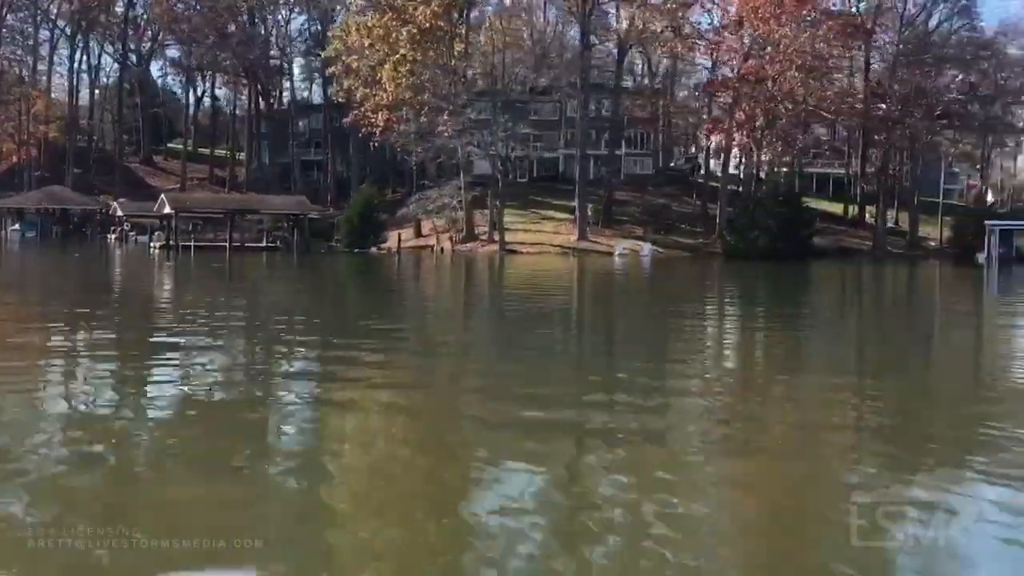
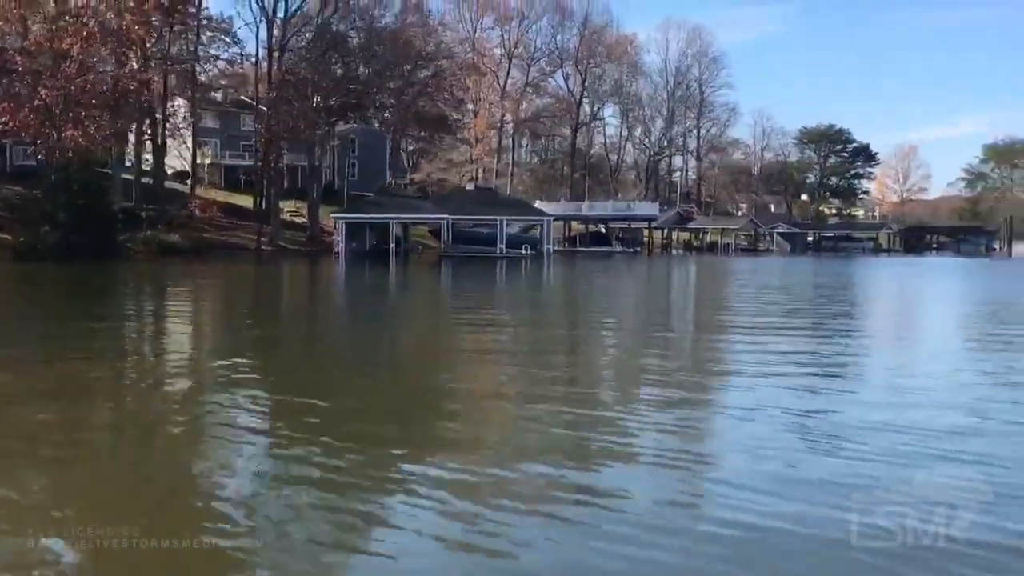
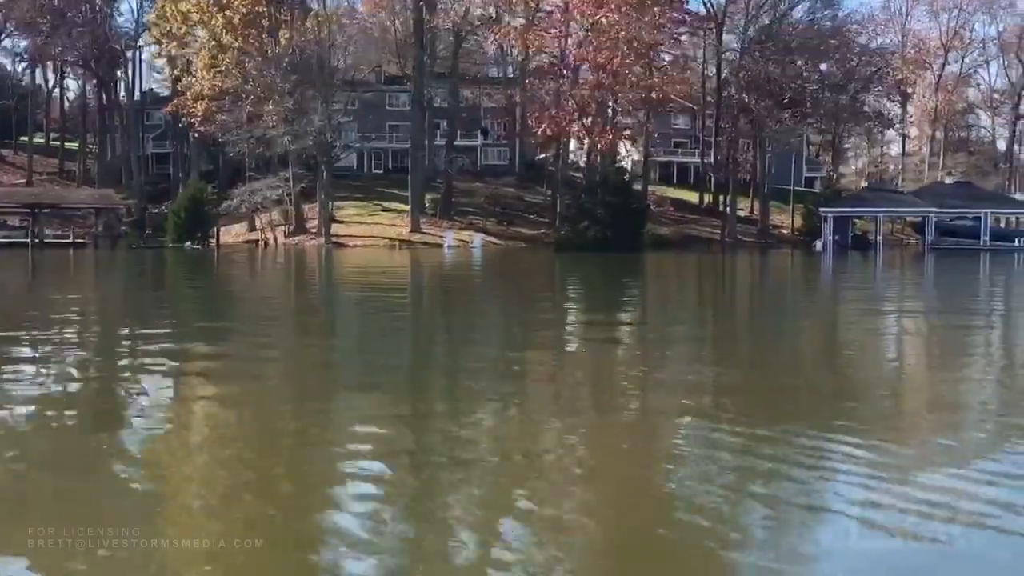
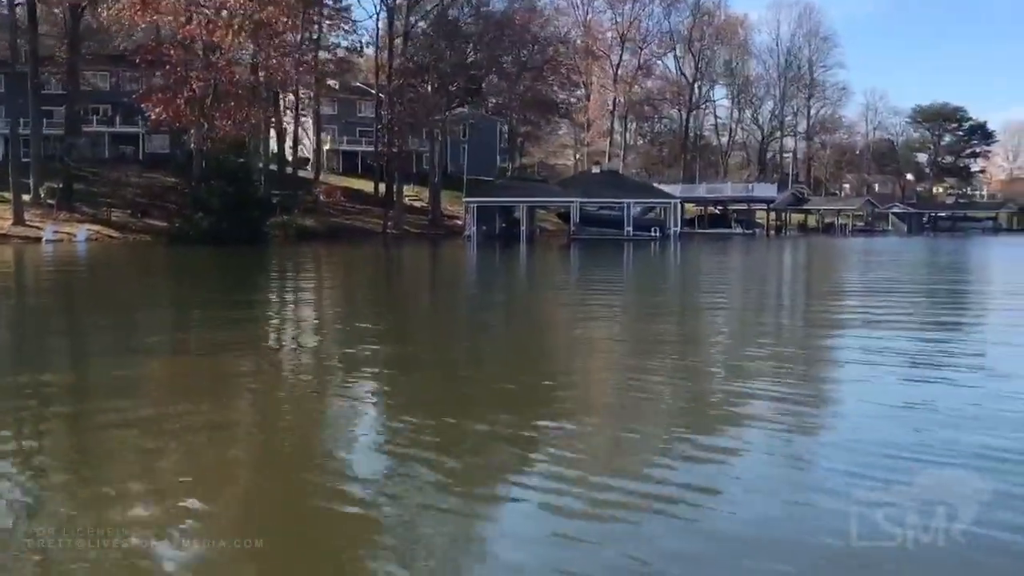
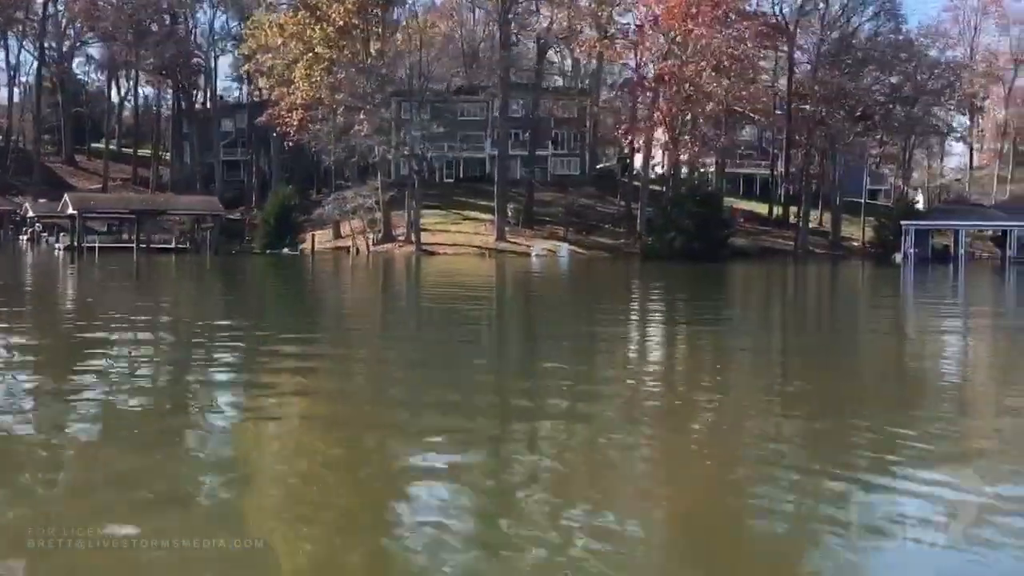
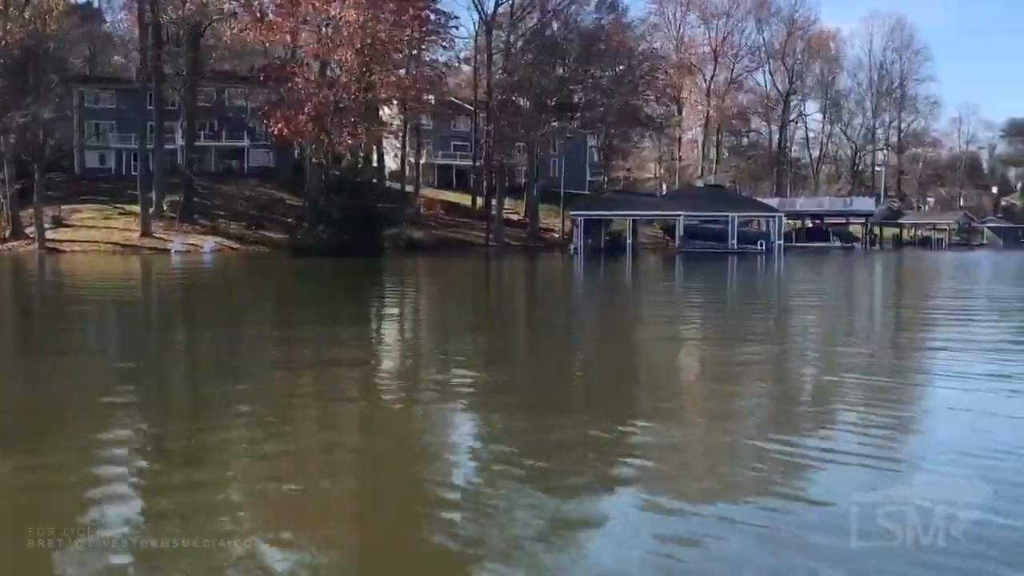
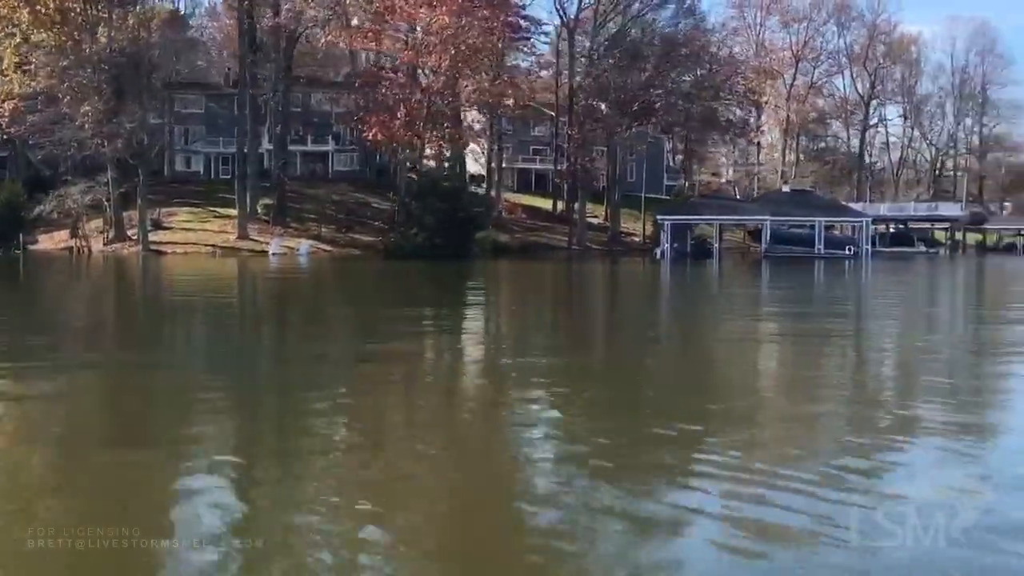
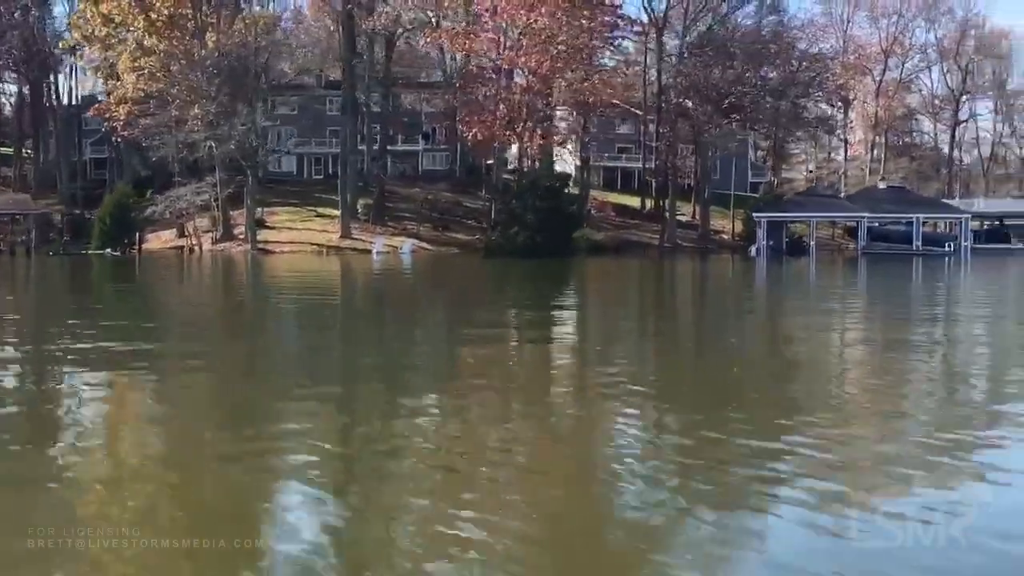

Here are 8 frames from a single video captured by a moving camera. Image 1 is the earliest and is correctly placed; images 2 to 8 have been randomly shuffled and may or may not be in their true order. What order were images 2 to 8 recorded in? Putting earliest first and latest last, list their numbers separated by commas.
5, 3, 8, 7, 6, 4, 2
